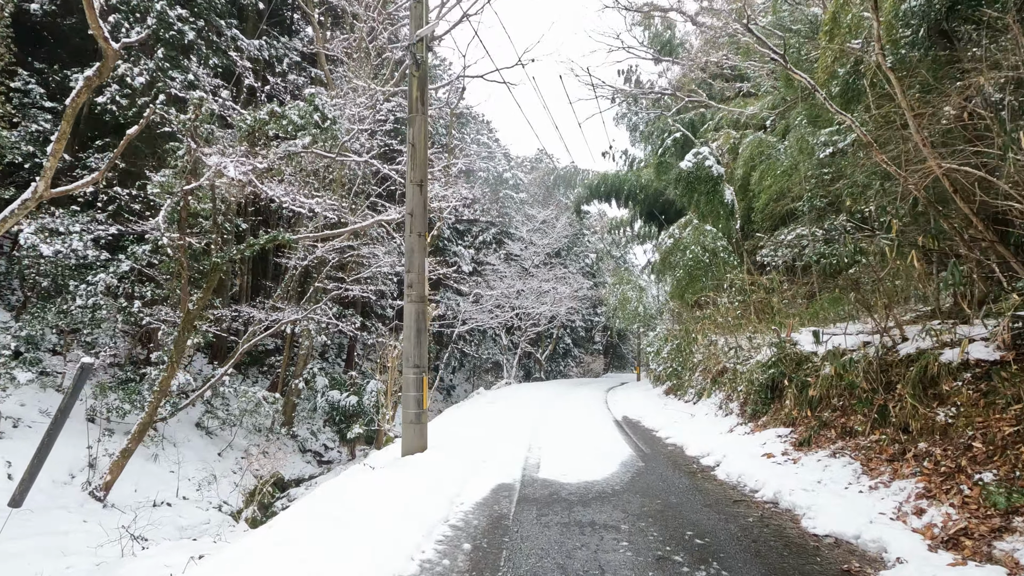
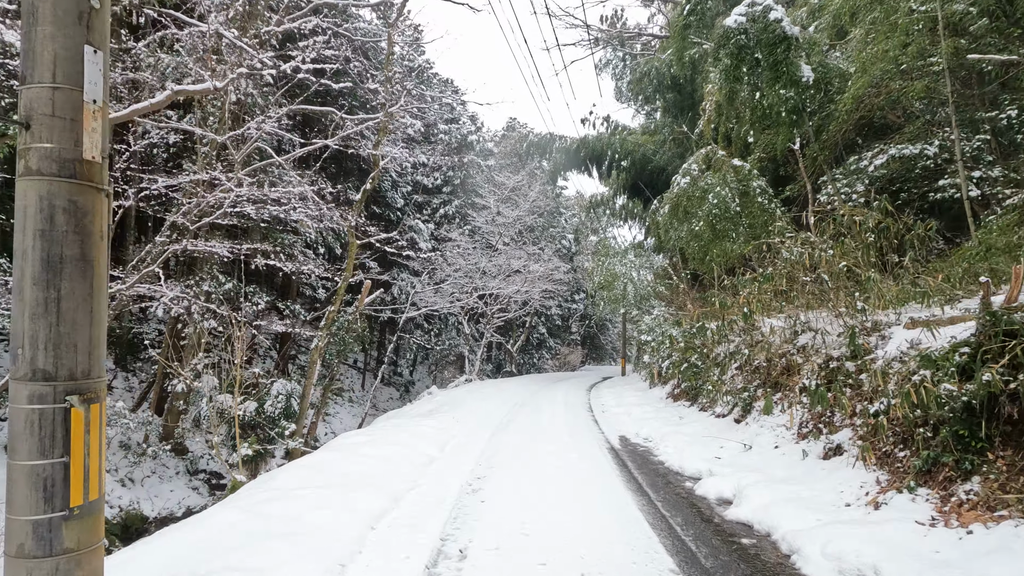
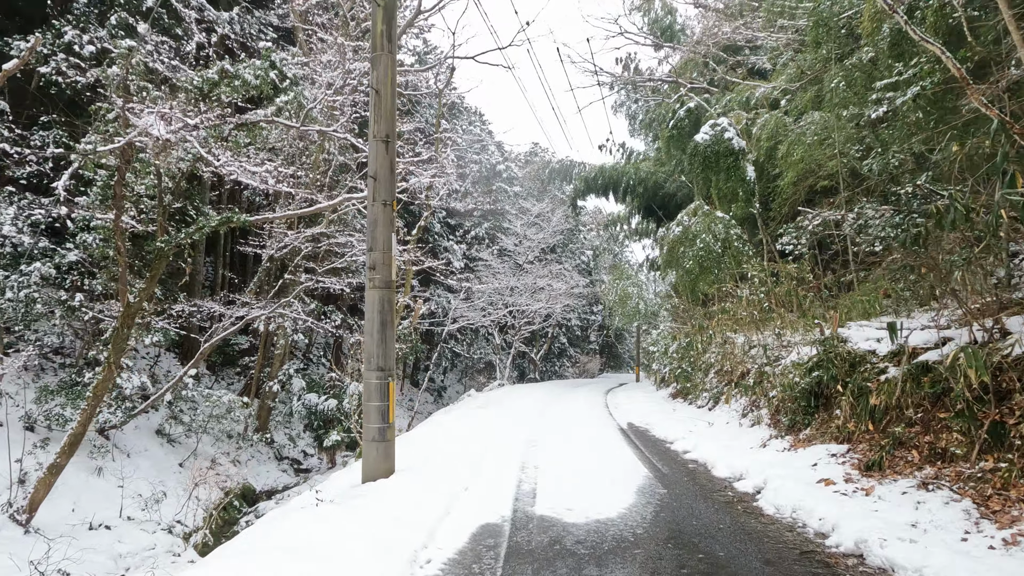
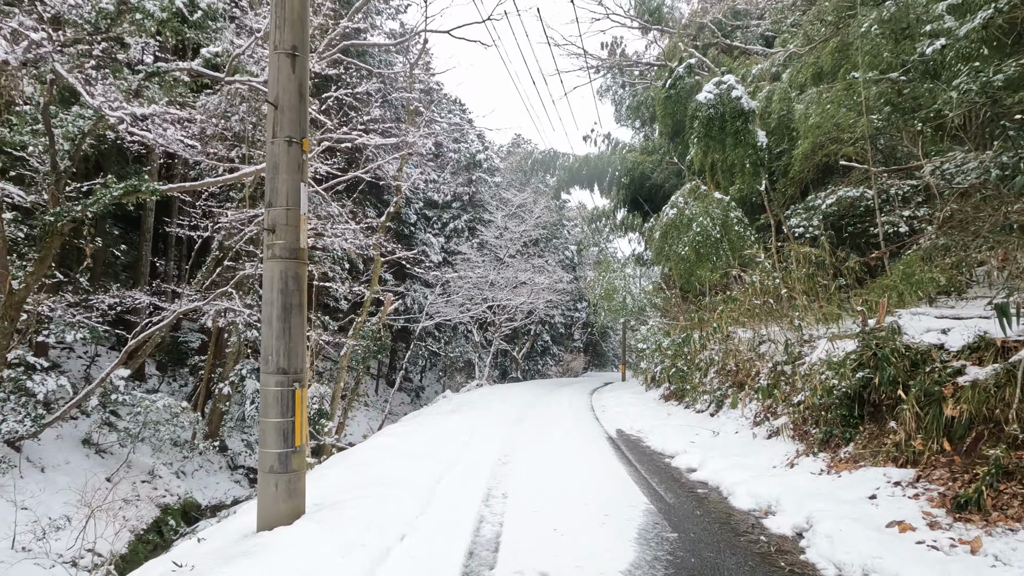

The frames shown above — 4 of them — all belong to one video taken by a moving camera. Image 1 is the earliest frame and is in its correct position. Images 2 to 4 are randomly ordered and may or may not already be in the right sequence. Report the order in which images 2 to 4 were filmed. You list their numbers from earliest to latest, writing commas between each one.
3, 4, 2
